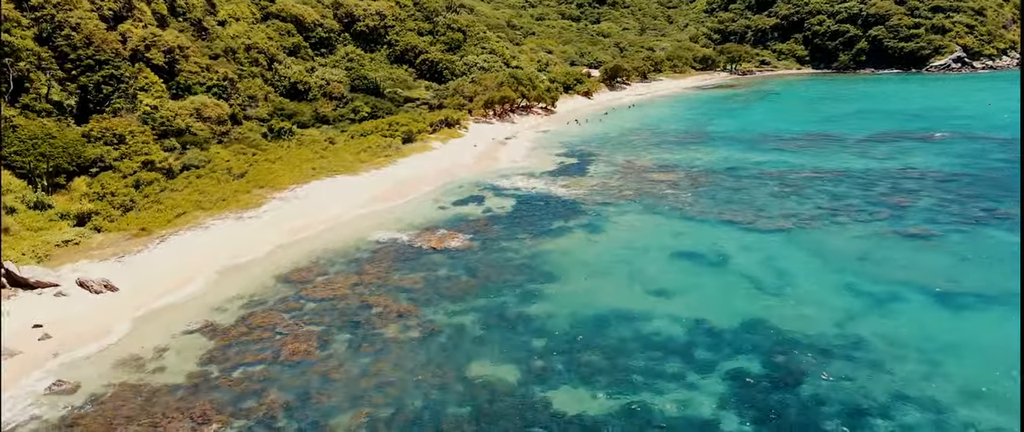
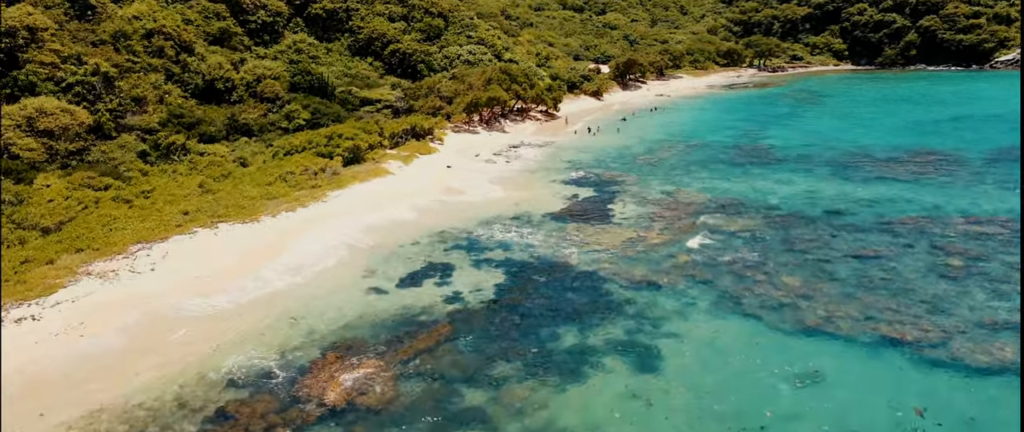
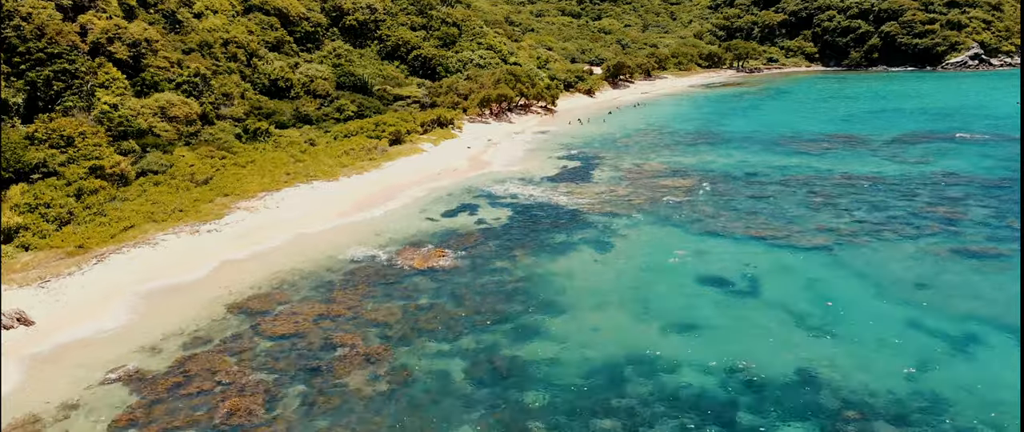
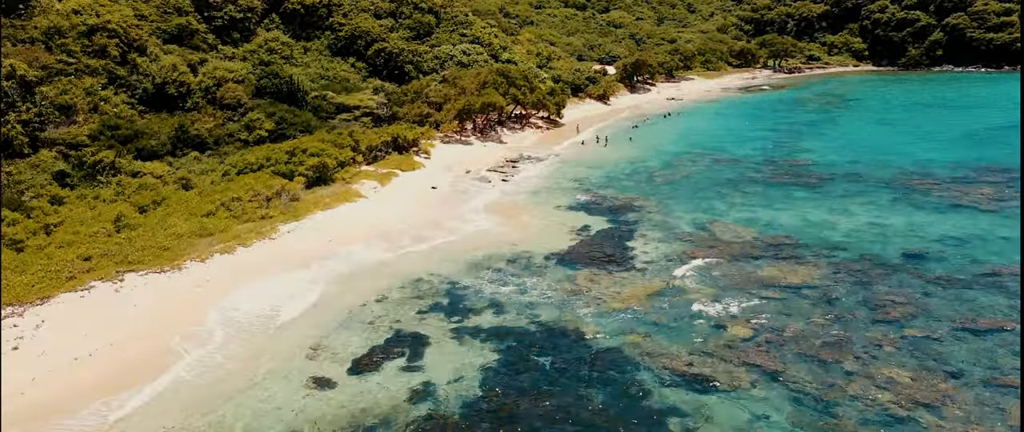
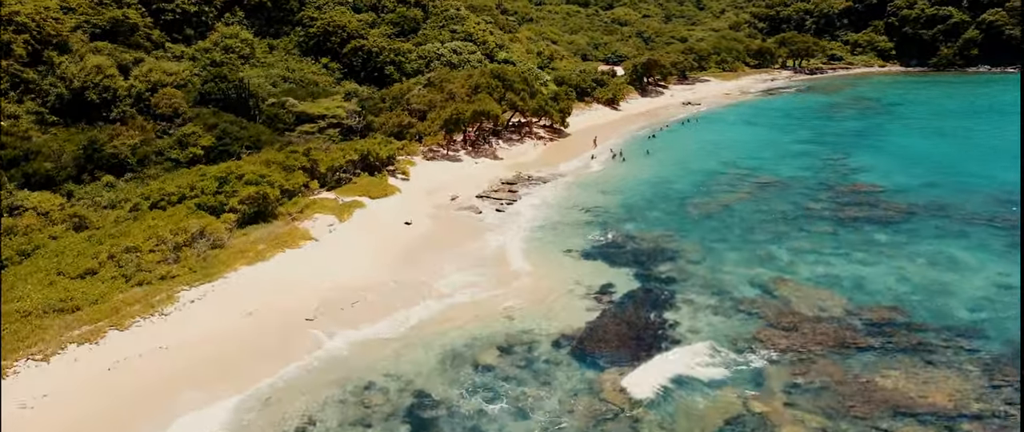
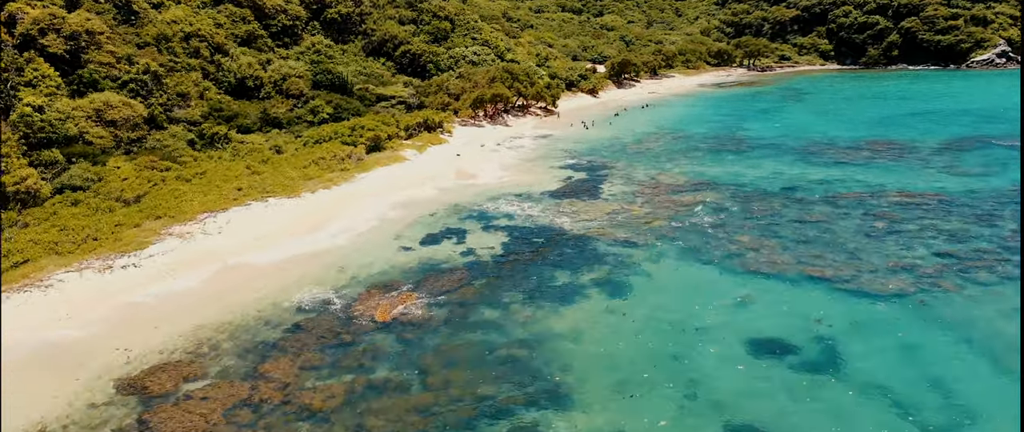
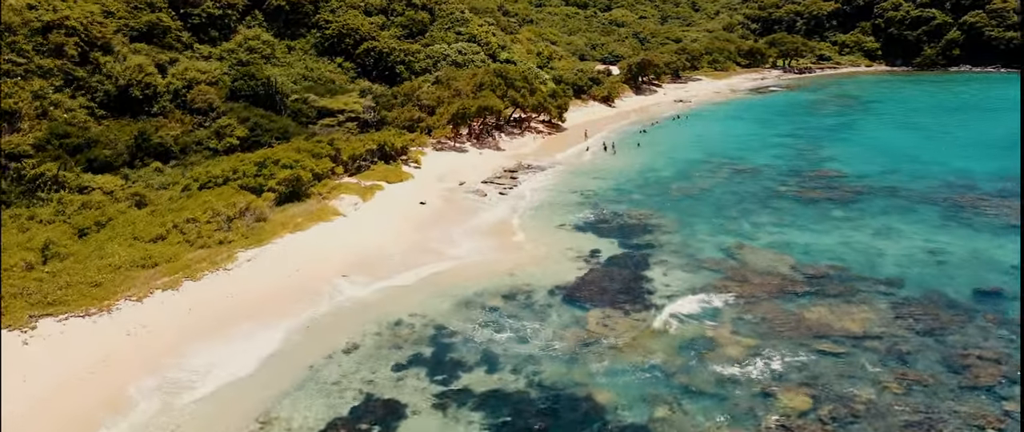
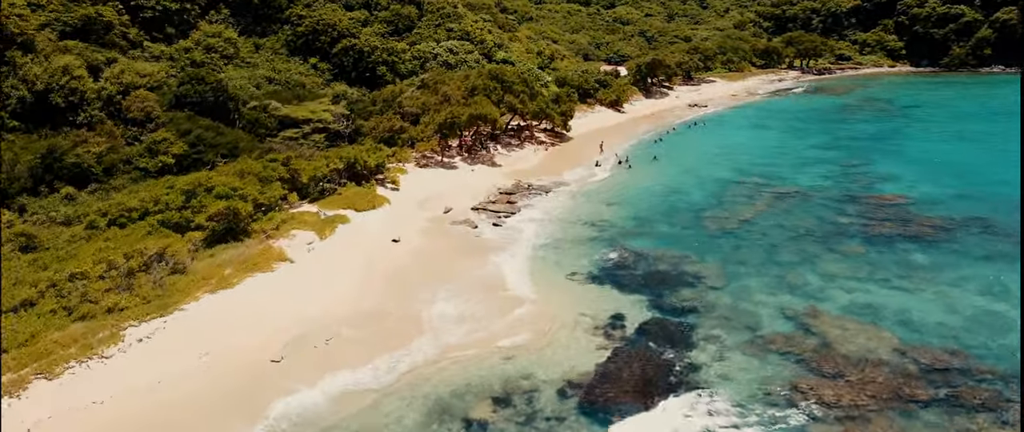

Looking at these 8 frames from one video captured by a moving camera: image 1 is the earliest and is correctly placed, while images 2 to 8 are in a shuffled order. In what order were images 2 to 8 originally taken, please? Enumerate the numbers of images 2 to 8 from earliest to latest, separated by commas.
3, 6, 2, 4, 7, 5, 8
